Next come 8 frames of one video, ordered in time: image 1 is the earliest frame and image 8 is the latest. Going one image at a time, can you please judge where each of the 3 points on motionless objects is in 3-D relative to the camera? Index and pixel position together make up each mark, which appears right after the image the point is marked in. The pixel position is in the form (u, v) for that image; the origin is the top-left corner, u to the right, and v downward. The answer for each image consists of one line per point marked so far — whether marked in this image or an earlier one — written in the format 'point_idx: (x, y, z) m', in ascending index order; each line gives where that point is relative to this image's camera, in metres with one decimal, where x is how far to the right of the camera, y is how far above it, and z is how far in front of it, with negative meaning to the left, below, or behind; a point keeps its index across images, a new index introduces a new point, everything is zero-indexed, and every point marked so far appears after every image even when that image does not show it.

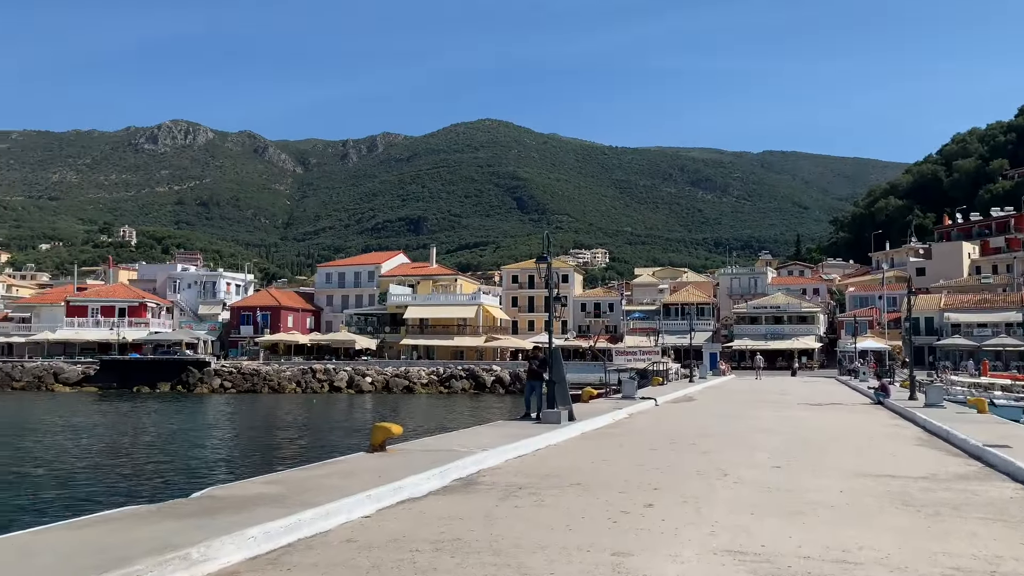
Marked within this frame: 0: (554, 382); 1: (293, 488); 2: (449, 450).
0: (+1.0, -2.2, +18.3) m
1: (-2.4, -2.2, +8.7) m
2: (-1.0, -2.5, +12.2) m
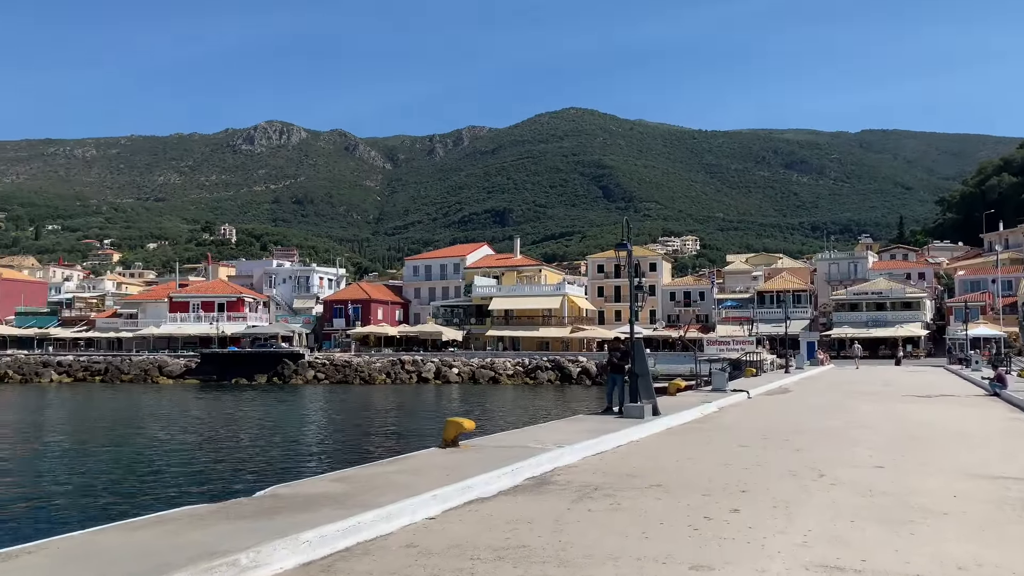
0: (+2.8, -1.9, +17.6) m
1: (-1.6, -2.1, +8.4) m
2: (+0.1, -2.3, +11.7) m
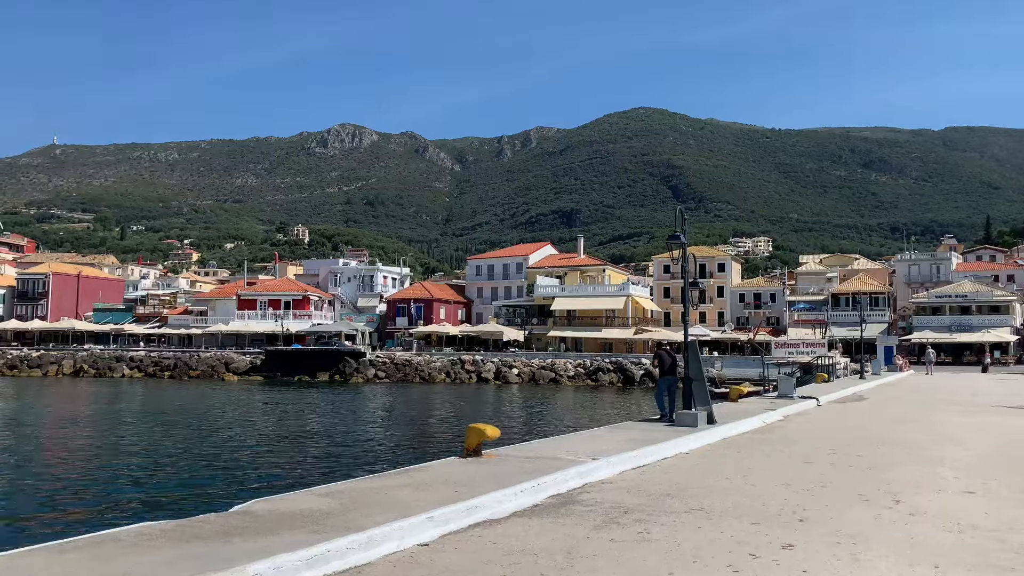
0: (+3.6, -1.9, +16.1) m
1: (-1.5, -2.0, +7.3) m
2: (+0.5, -2.2, +10.5) m
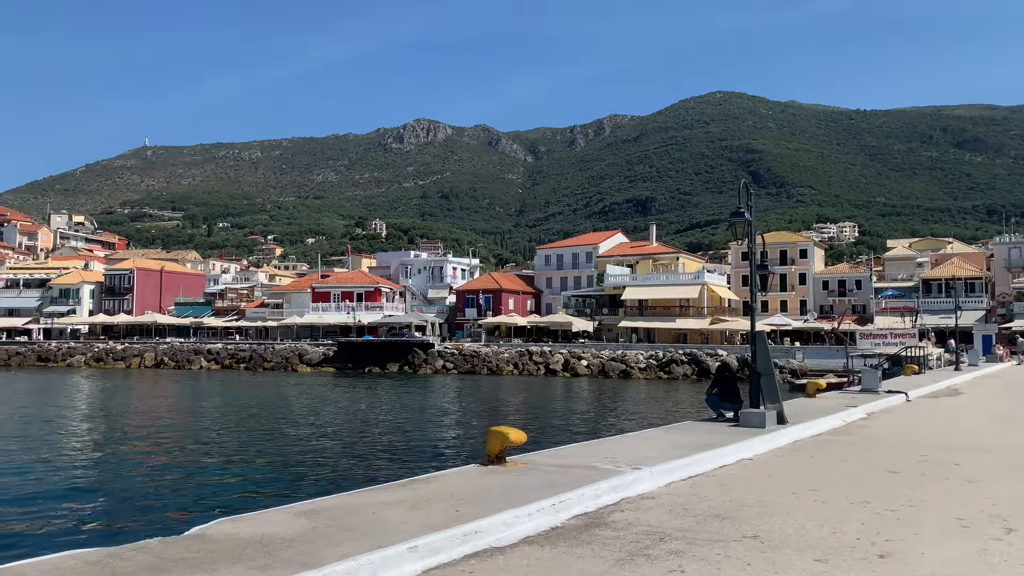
0: (+4.5, -1.6, +14.5) m
1: (-1.5, -1.9, +6.2) m
2: (+0.9, -2.1, +9.2) m
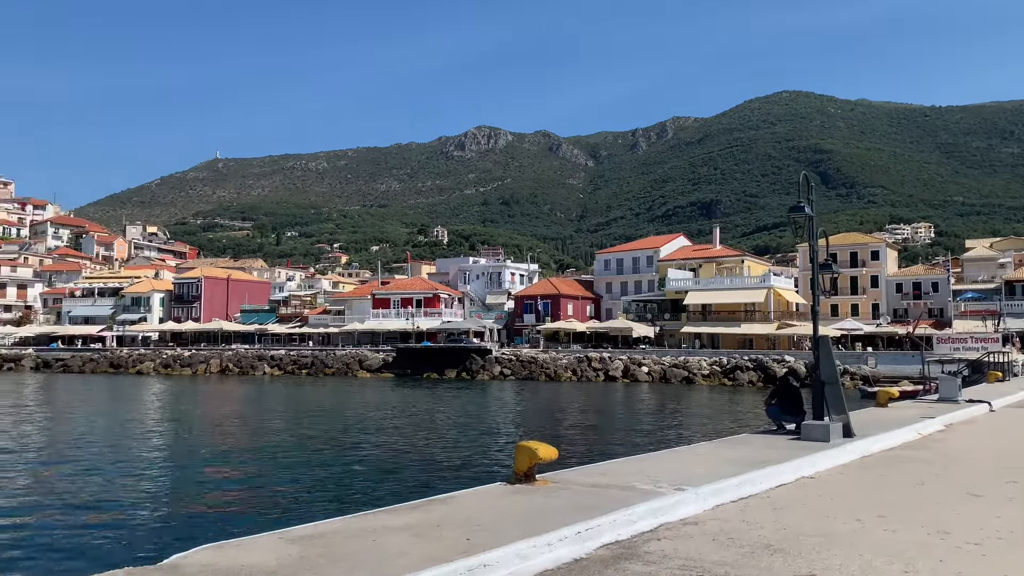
0: (+5.2, -1.6, +13.3) m
1: (-1.4, -1.9, +5.6) m
2: (+1.2, -2.1, +8.3) m
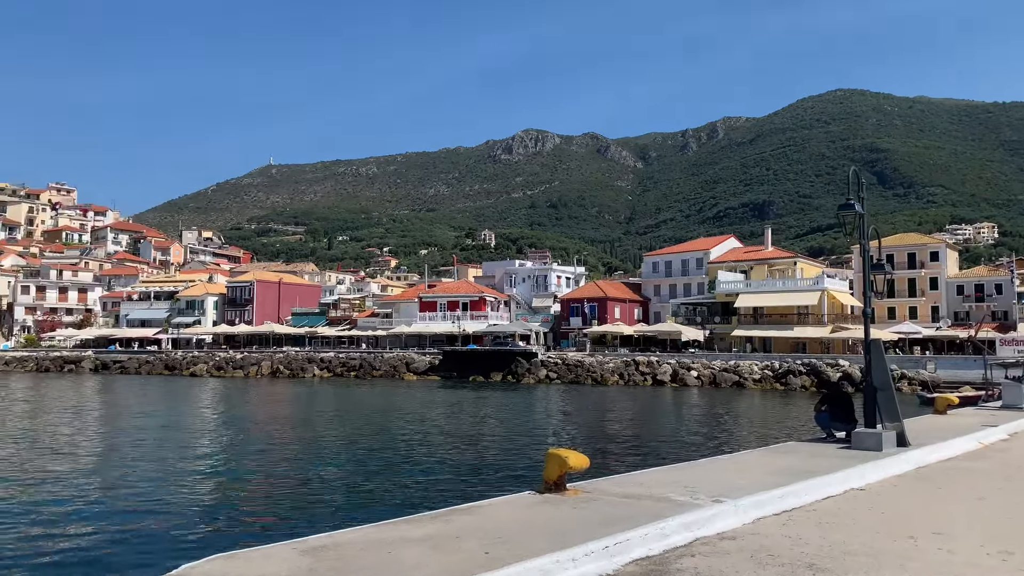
0: (+5.8, -1.6, +12.7) m
1: (-1.2, -1.9, +5.3) m
2: (+1.5, -2.1, +8.0) m
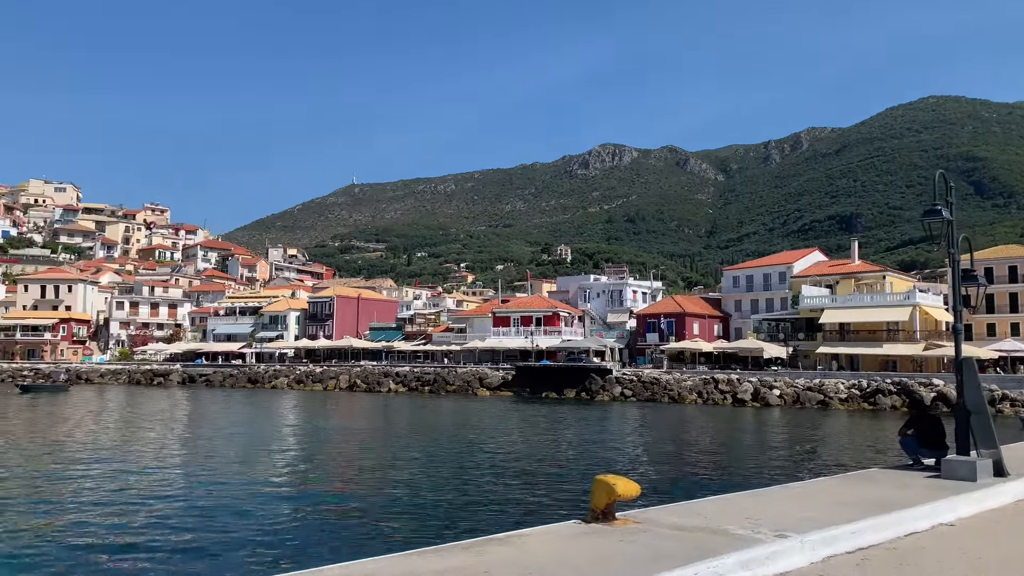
0: (+6.7, -1.8, +11.6) m
1: (-1.1, -2.0, +5.0) m
2: (+1.9, -2.2, +7.3) m
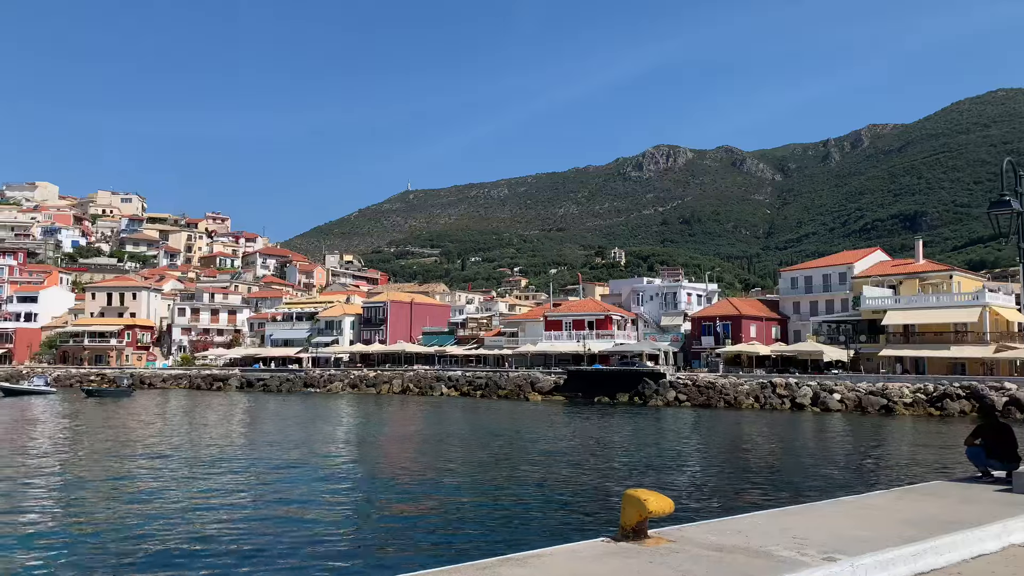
0: (+7.1, -1.8, +10.7) m
1: (-1.0, -2.0, +4.6) m
2: (+2.1, -2.2, +6.7) m
